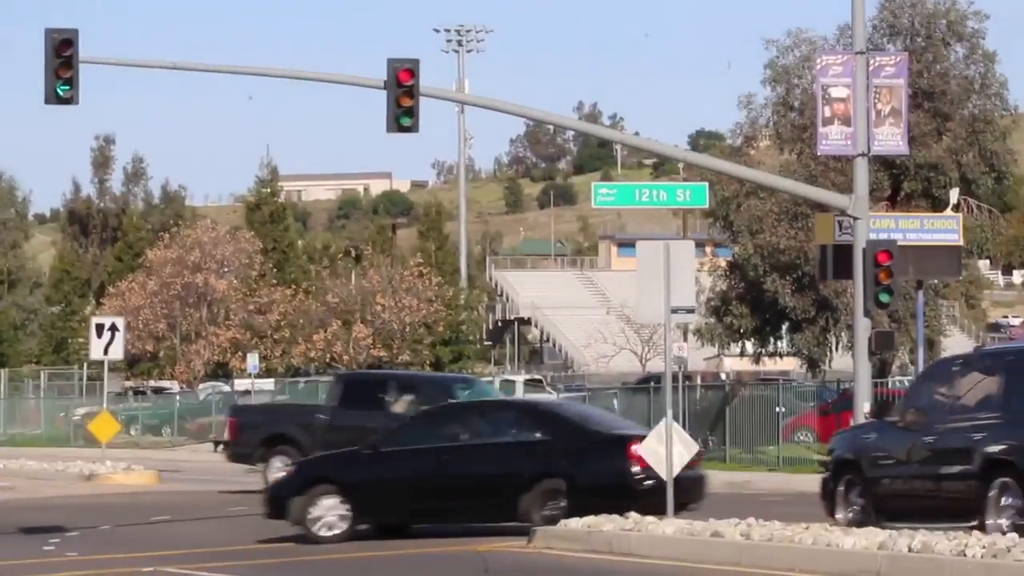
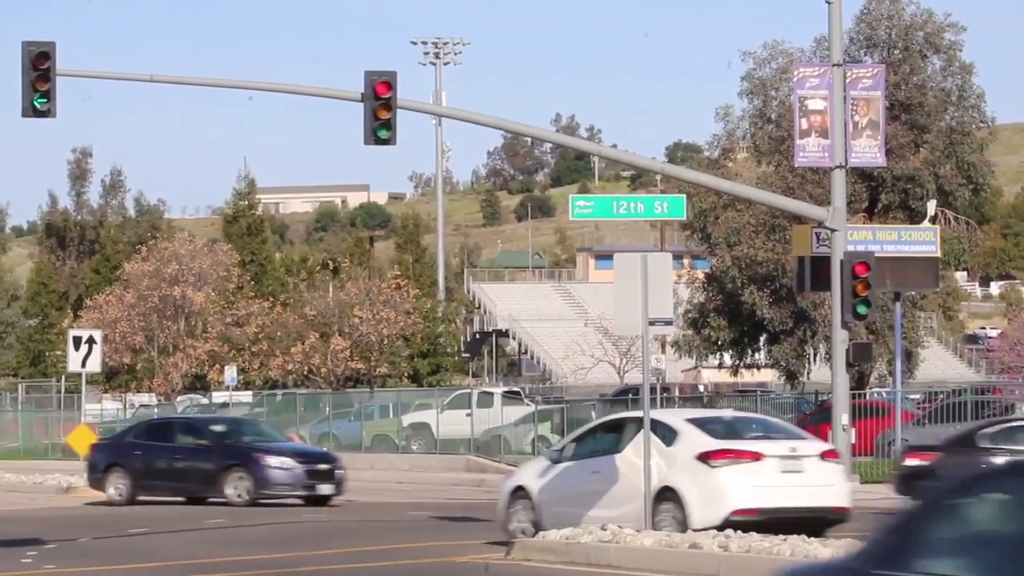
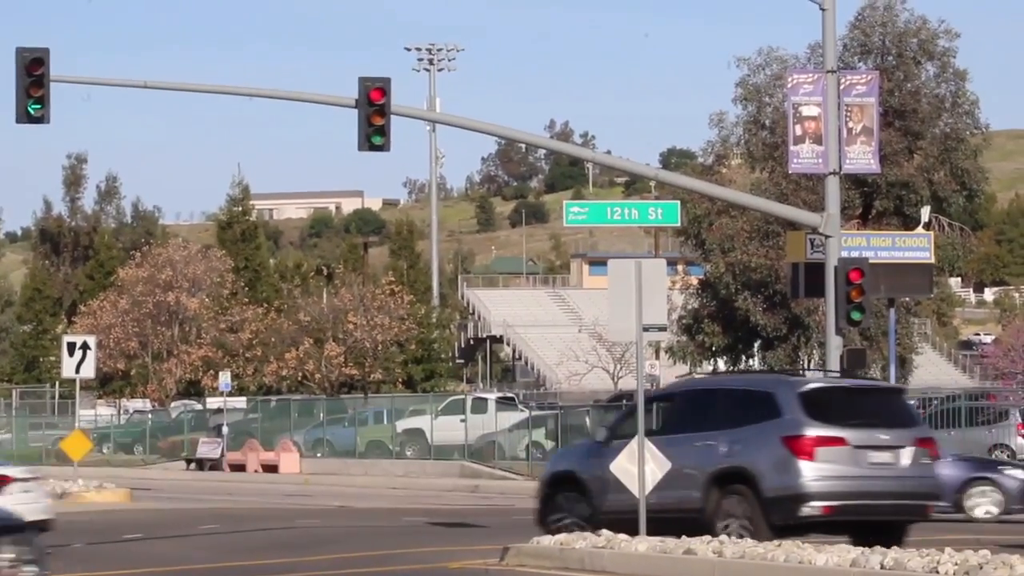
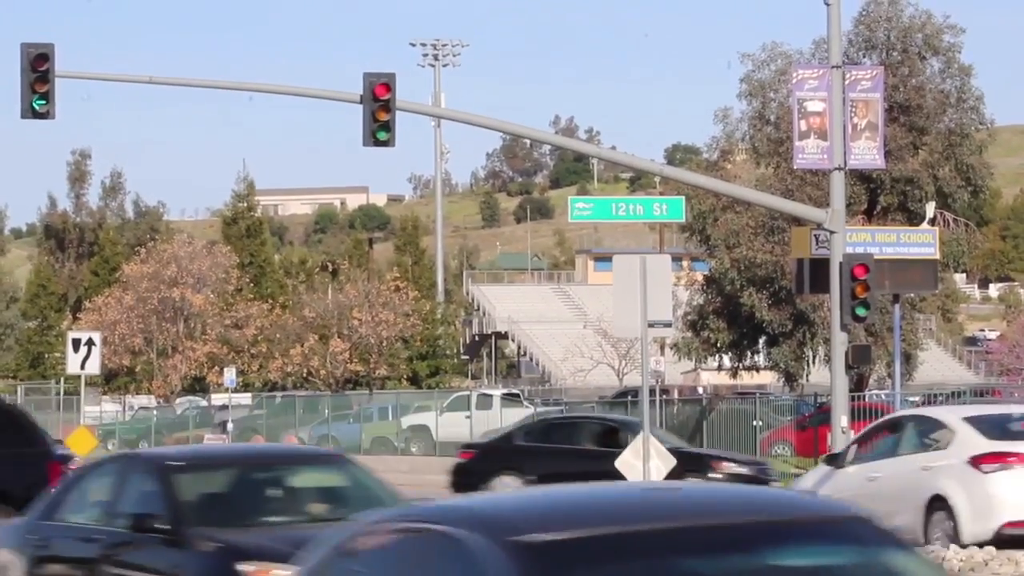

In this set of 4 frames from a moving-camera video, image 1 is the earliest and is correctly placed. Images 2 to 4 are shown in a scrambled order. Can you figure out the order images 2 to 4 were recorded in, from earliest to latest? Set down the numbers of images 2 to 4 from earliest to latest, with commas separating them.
4, 2, 3
